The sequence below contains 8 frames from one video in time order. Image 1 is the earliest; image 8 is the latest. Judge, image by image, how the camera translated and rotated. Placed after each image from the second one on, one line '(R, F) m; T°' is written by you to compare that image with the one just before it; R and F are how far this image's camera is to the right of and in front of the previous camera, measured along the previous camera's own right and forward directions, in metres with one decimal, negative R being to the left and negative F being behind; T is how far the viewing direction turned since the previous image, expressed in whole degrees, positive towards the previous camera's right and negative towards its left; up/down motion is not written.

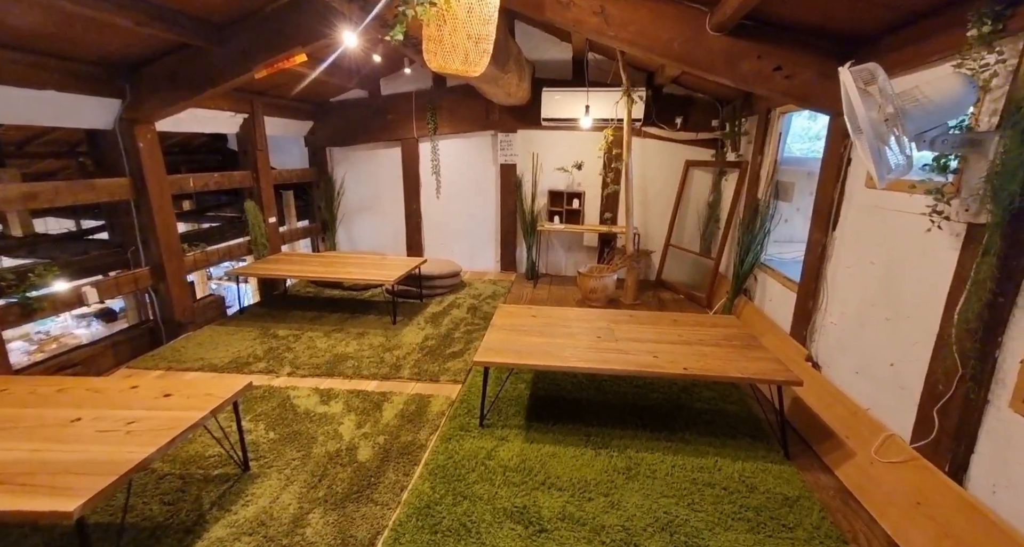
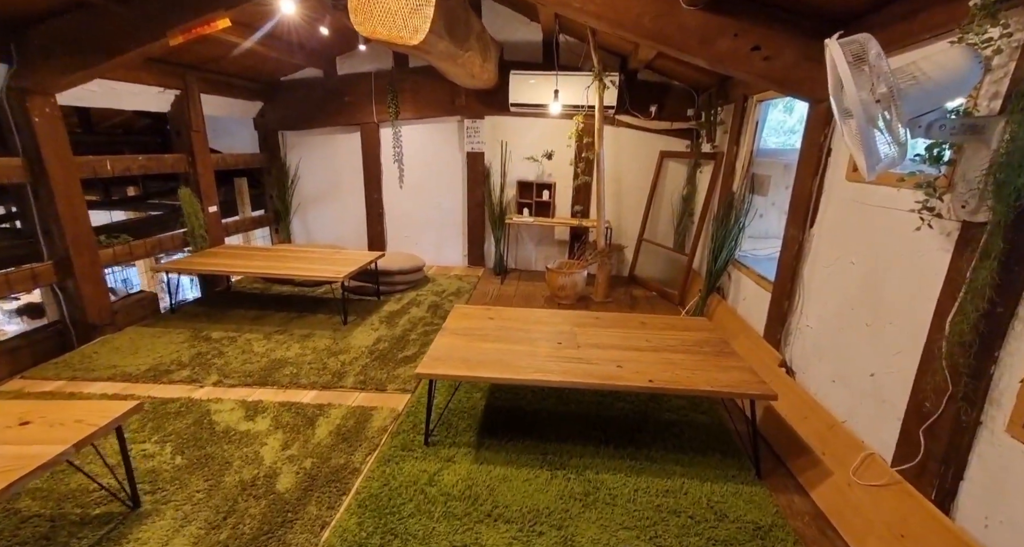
(+0.1, +0.2) m; +3°
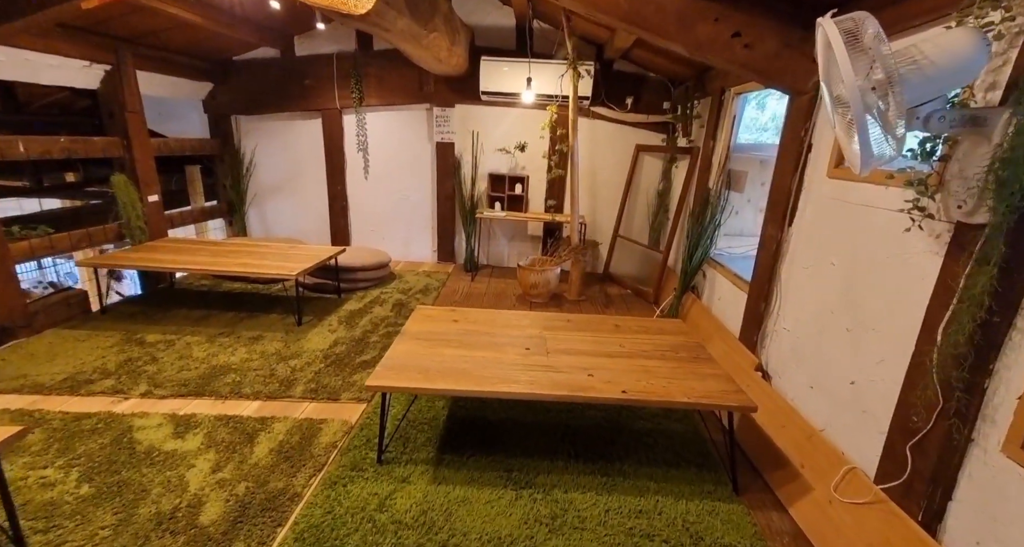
(+0.1, +0.2) m; +3°
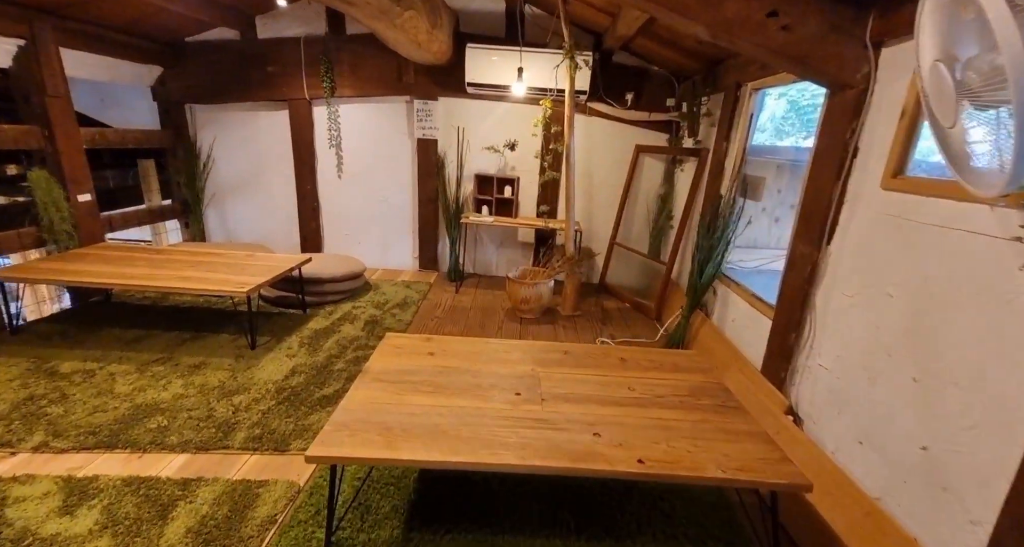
(0.0, +0.4) m; +2°
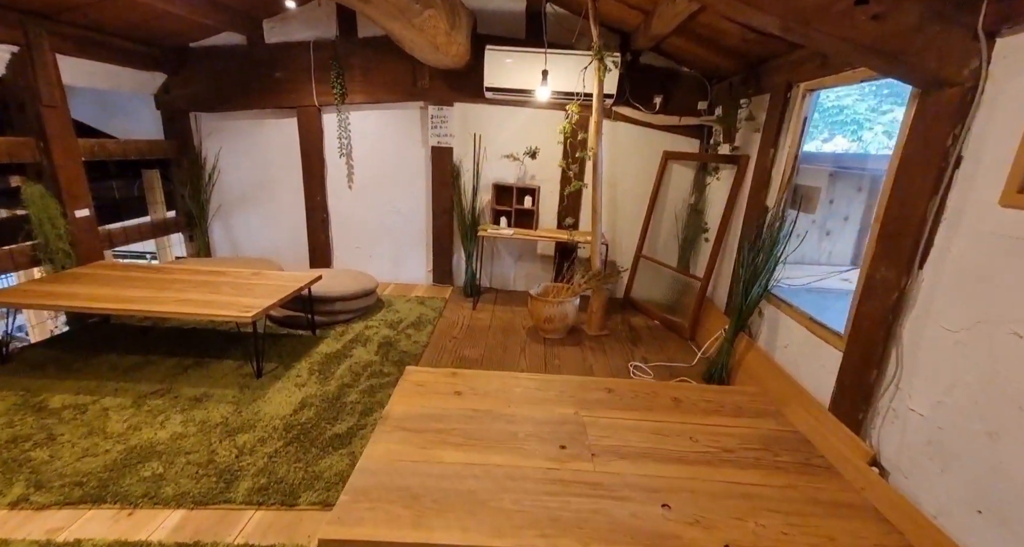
(-0.1, +0.2) m; -1°
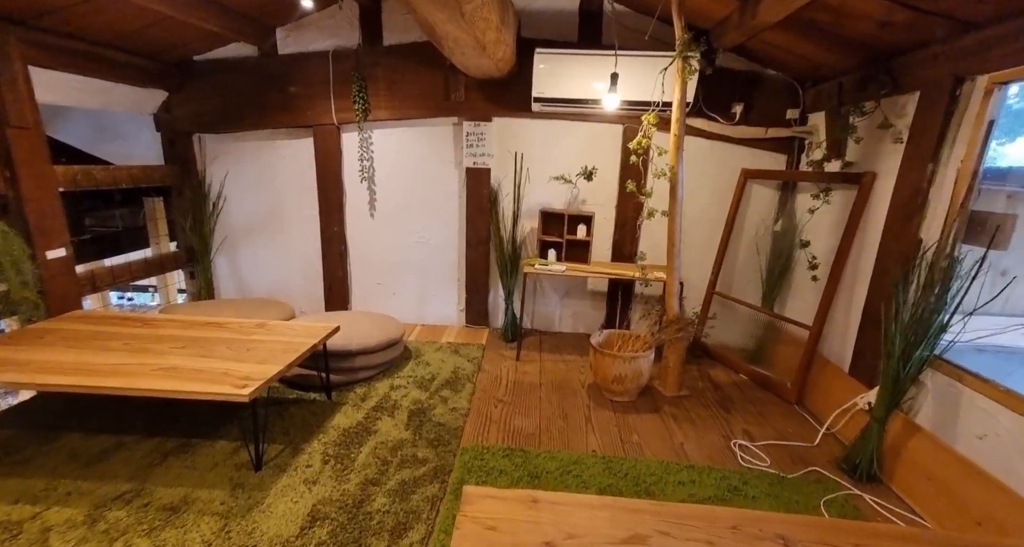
(-0.3, +0.6) m; -2°
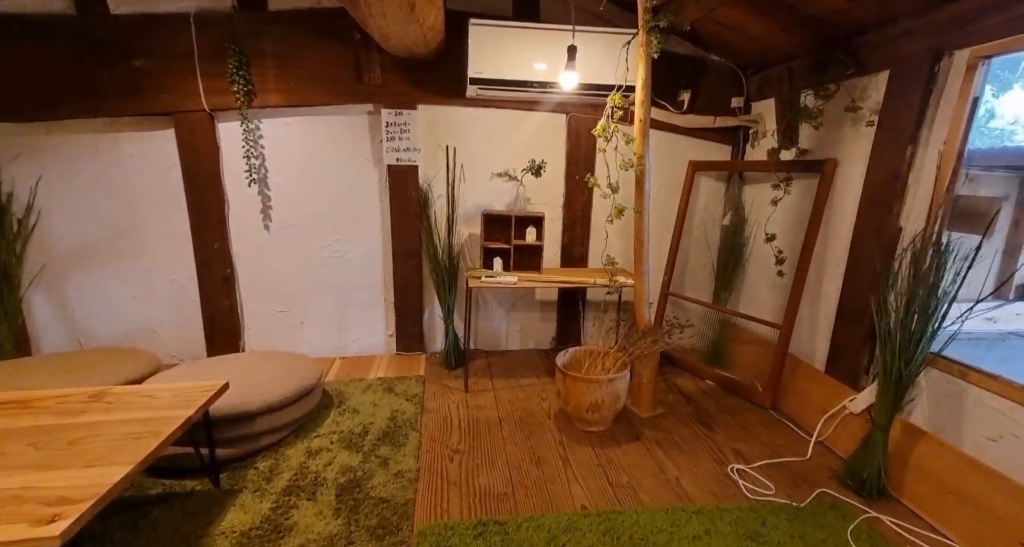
(-0.1, +0.5) m; +11°
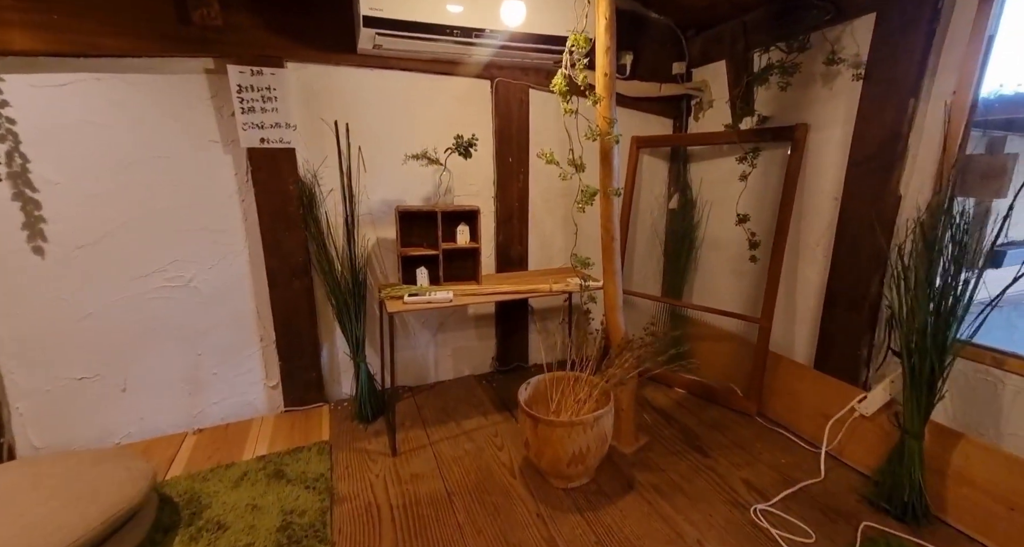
(-0.1, +0.6) m; +13°
